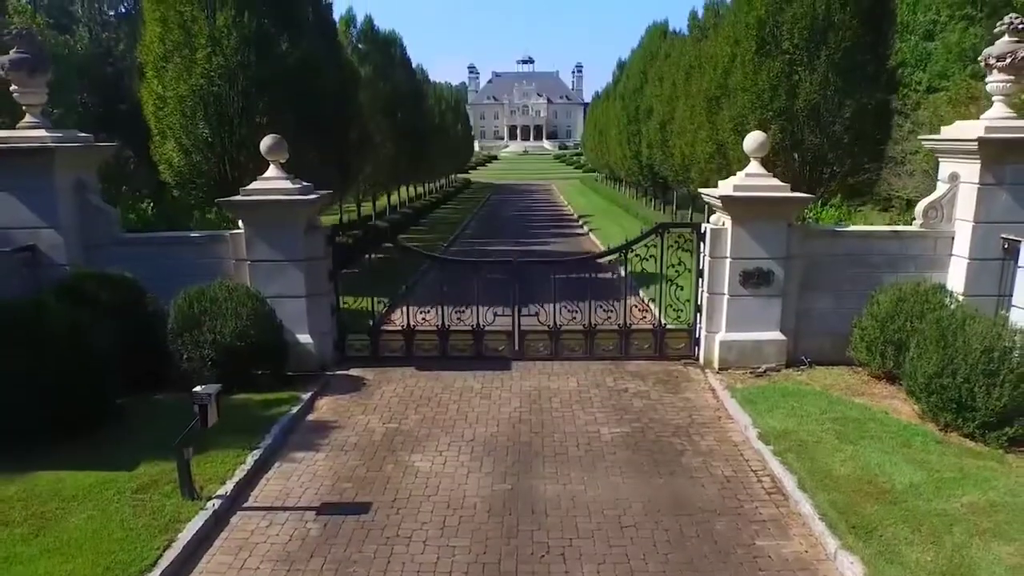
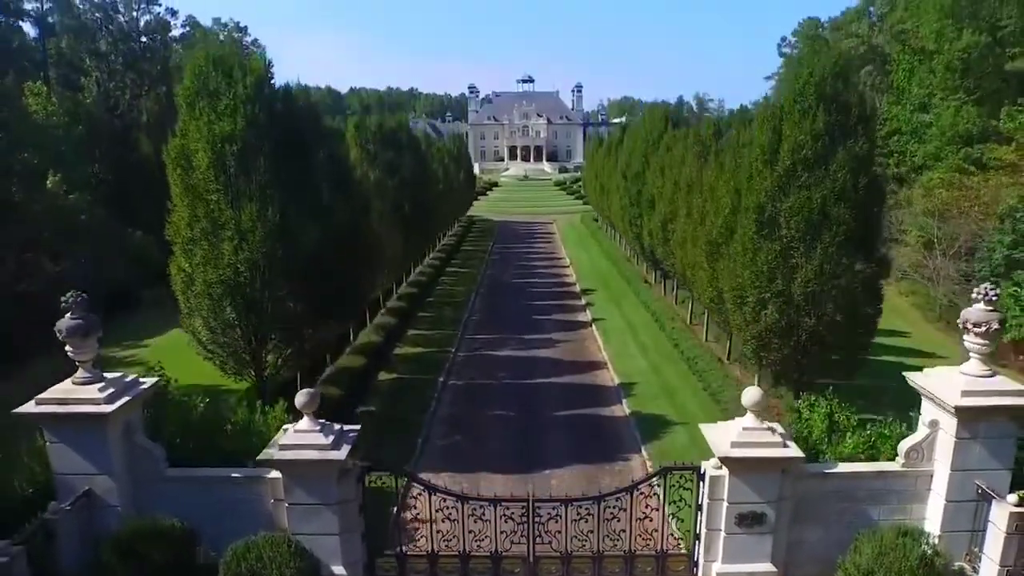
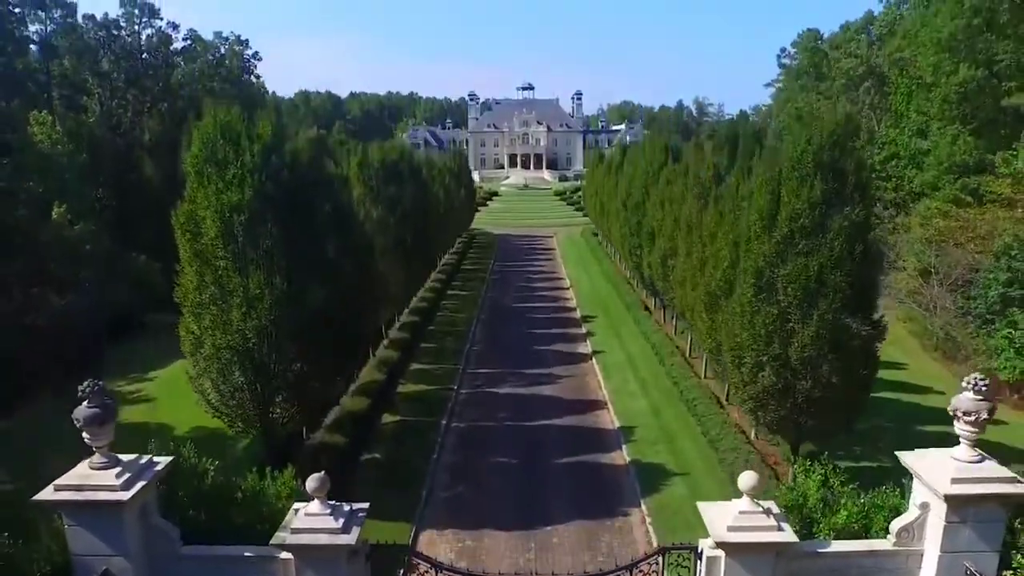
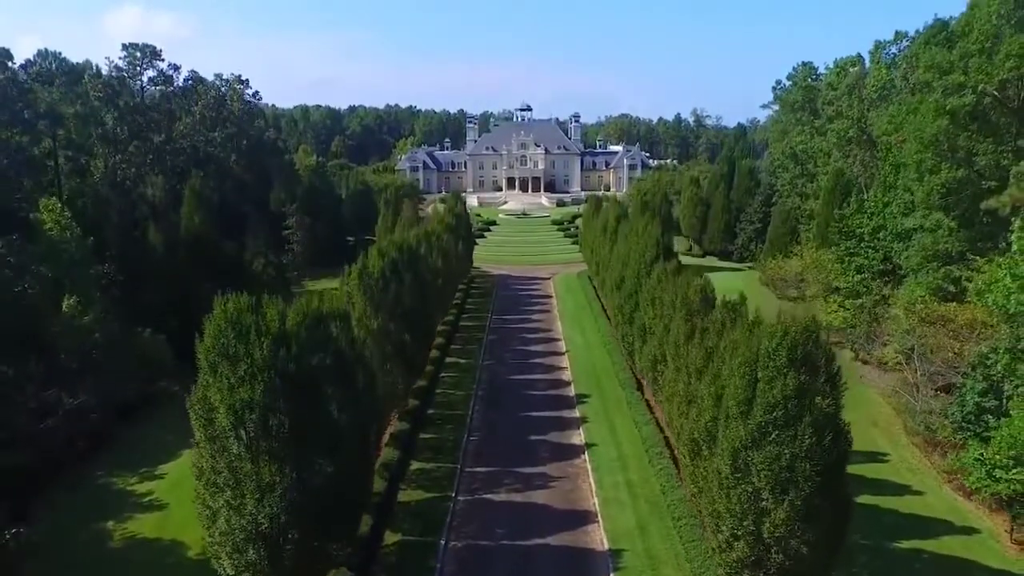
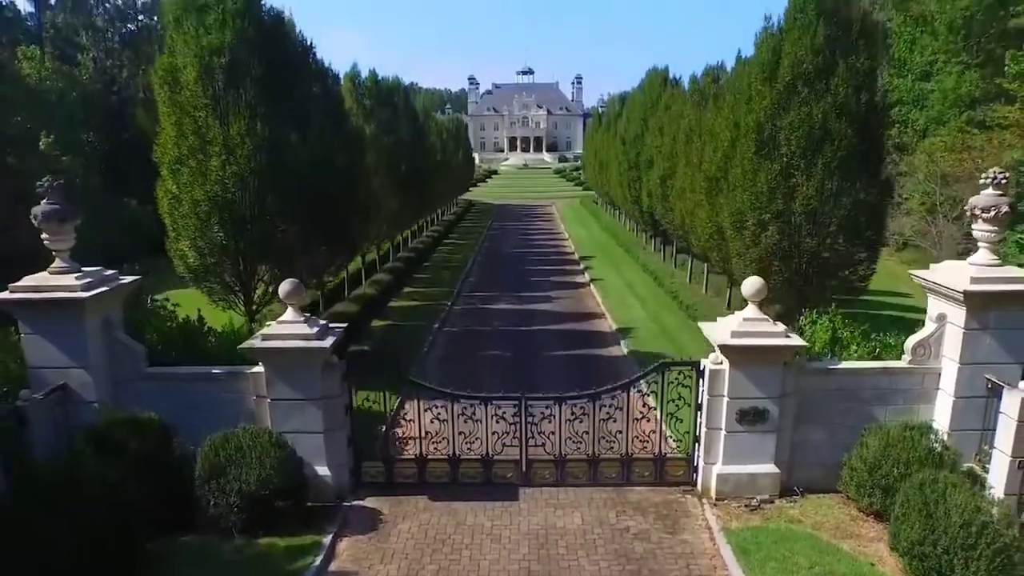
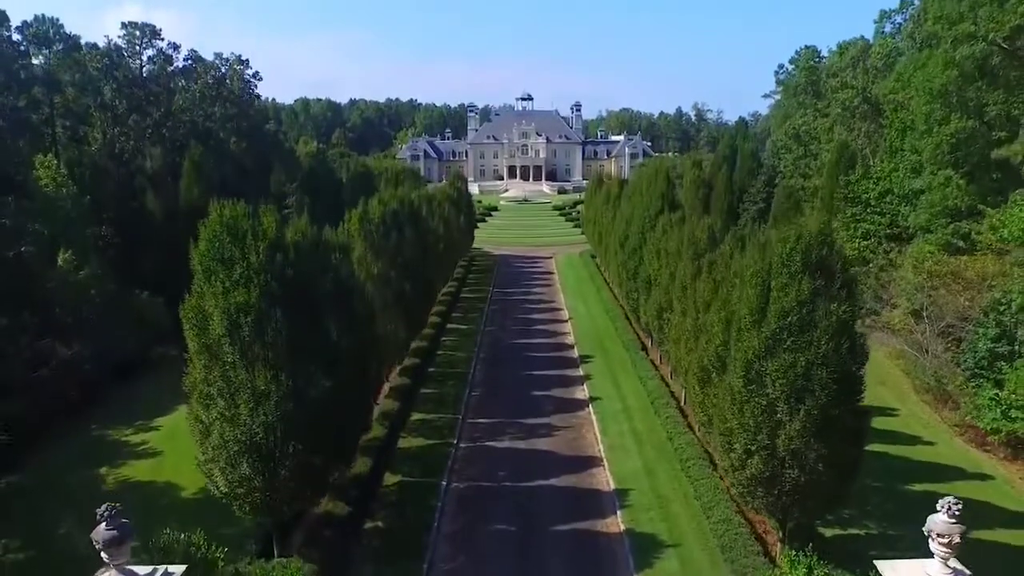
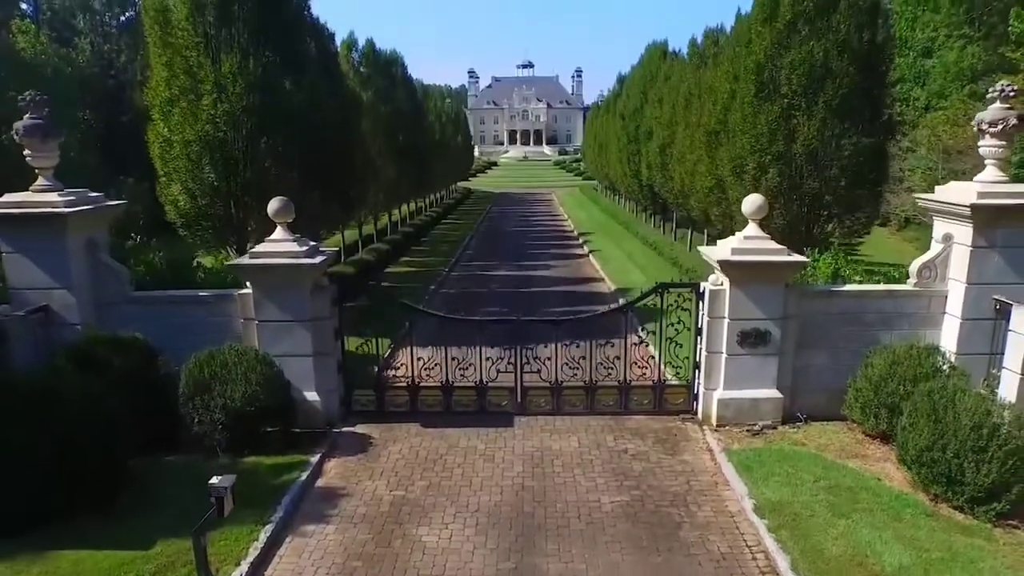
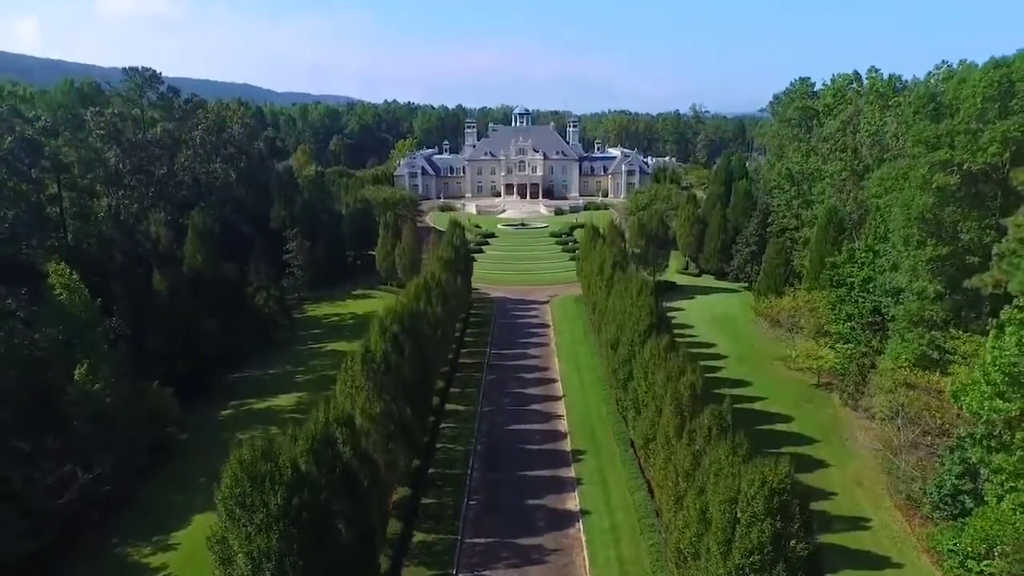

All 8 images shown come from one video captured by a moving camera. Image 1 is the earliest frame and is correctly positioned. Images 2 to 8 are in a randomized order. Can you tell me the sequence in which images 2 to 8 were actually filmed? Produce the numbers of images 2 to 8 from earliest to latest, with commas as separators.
7, 5, 2, 3, 6, 4, 8
